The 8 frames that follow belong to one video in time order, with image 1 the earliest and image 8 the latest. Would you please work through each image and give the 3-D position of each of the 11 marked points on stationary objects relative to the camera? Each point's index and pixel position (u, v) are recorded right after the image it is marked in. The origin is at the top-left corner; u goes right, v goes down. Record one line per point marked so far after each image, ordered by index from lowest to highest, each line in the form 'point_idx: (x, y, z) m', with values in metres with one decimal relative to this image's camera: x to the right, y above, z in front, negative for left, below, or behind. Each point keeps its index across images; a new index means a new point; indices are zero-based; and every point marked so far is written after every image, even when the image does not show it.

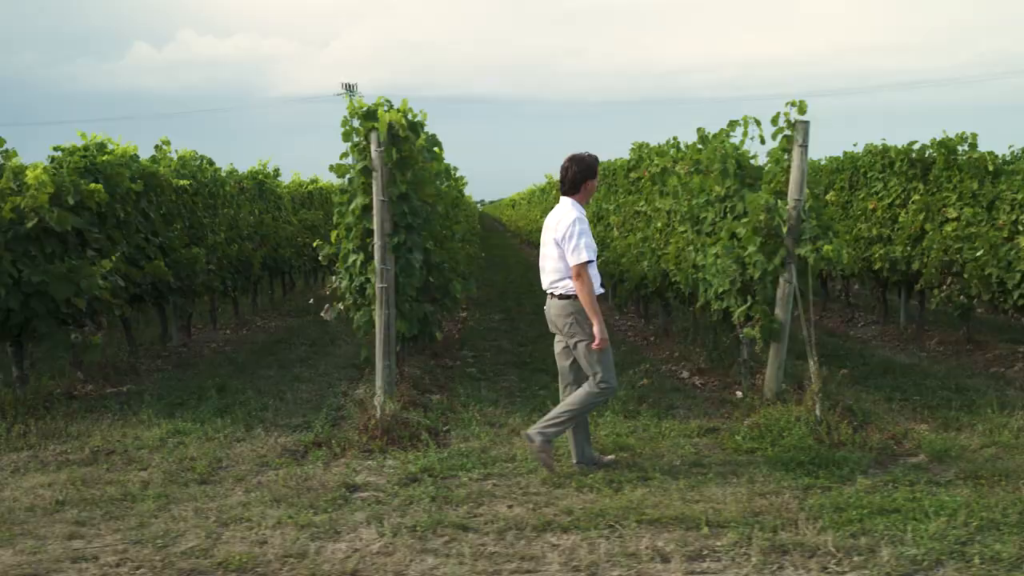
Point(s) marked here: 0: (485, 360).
0: (-0.3, -0.7, +10.6) m
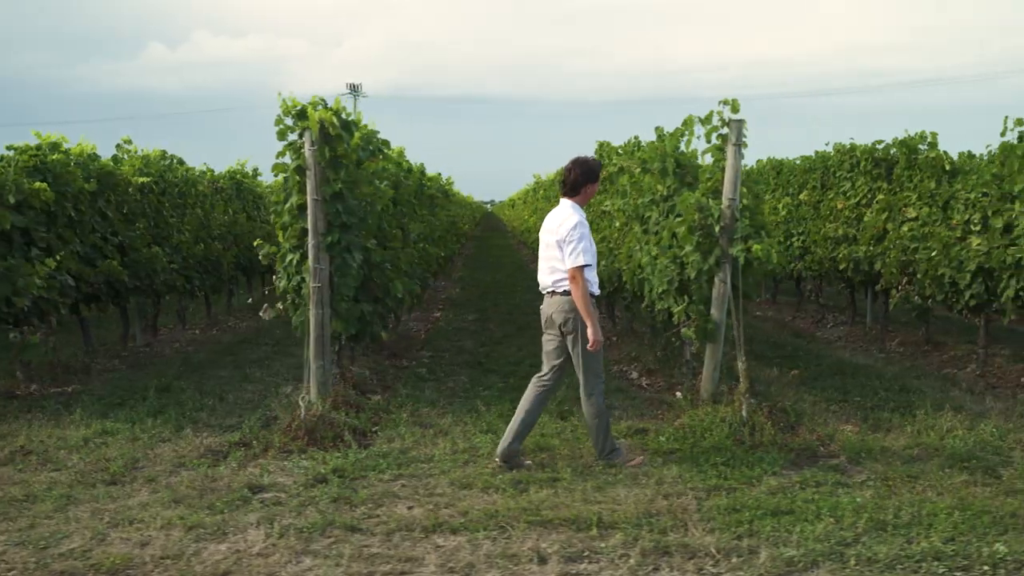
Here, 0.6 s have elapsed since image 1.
0: (-0.7, -0.7, +10.6) m
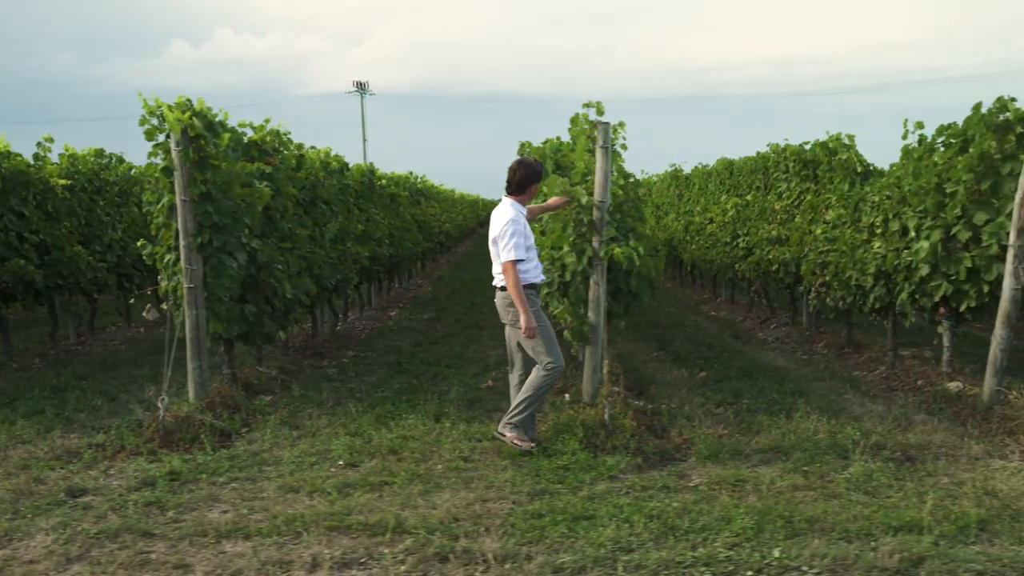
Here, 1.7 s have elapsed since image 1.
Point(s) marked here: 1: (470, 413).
0: (-1.4, -0.7, +10.5) m
1: (-0.2, -0.7, +6.2) m
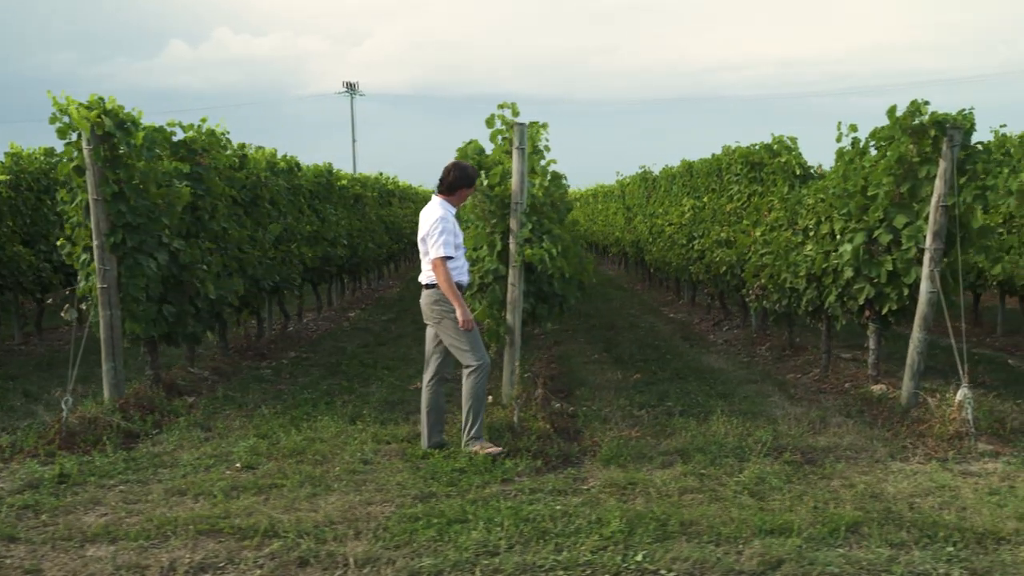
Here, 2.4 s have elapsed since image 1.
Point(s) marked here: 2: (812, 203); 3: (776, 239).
0: (-2.0, -0.7, +10.5) m
1: (-0.7, -0.7, +6.2) m
2: (+2.3, +0.6, +8.3) m
3: (+2.1, +0.4, +8.8) m
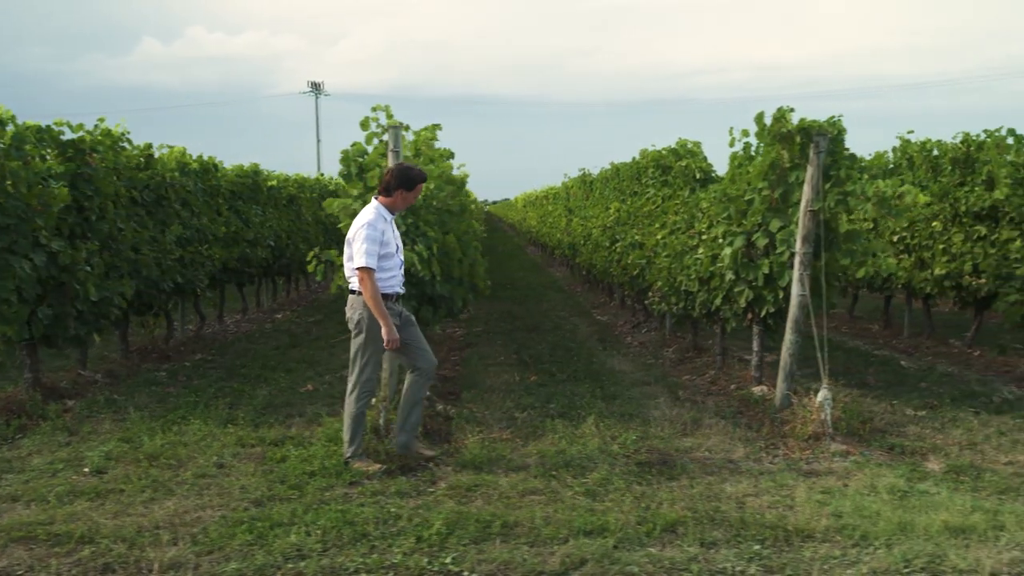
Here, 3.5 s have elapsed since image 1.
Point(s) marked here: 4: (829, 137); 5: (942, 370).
0: (-2.9, -0.7, +10.4) m
1: (-1.4, -0.7, +6.2) m
2: (+1.5, +0.6, +8.5) m
3: (+1.3, +0.4, +8.9) m
4: (+1.7, +0.8, +5.8) m
5: (+3.5, -0.7, +8.9) m
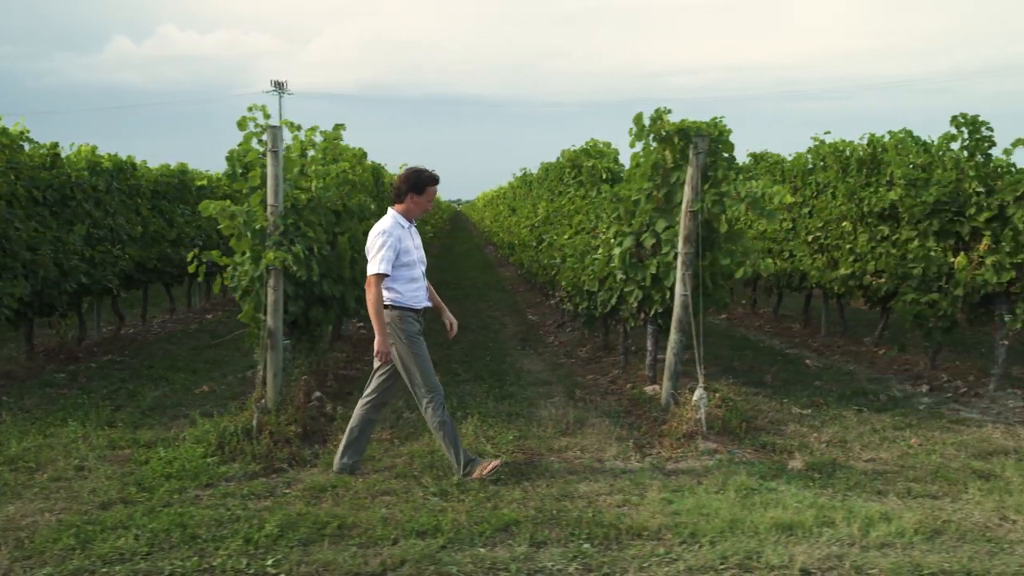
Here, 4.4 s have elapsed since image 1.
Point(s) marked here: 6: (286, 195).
0: (-3.7, -0.7, +10.2) m
1: (-2.0, -0.7, +6.1) m
2: (+0.8, +0.6, +8.5) m
3: (+0.6, +0.4, +9.0) m
4: (+1.0, +0.8, +5.9) m
5: (+2.7, -0.7, +9.1) m
6: (-1.2, +0.5, +5.8) m
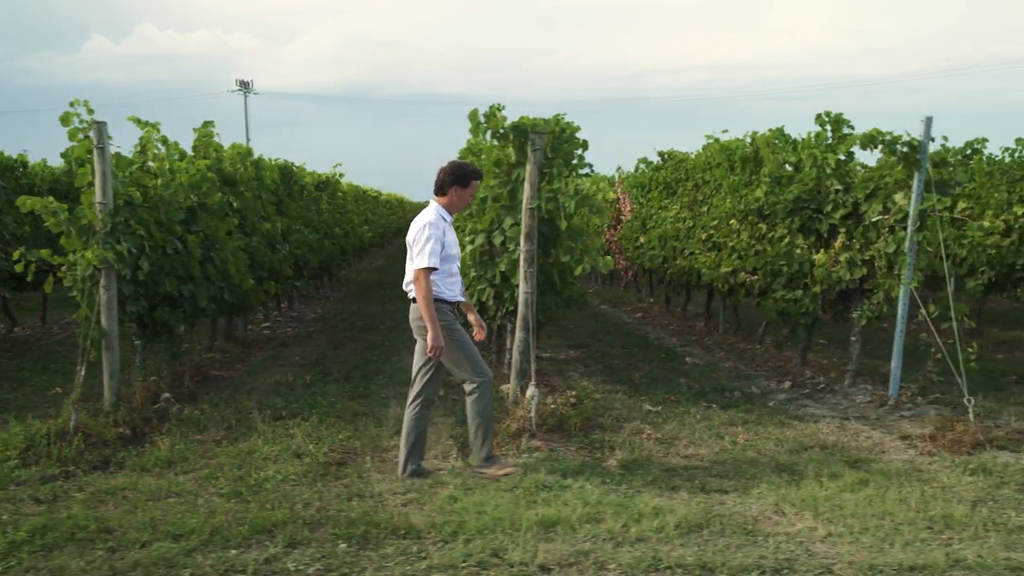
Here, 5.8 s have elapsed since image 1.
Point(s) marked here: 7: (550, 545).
0: (-4.8, -0.7, +10.0) m
1: (-2.9, -0.7, +5.9) m
2: (-0.2, +0.6, +8.5) m
3: (-0.5, +0.4, +8.9) m
4: (+0.2, +0.8, +5.9) m
5: (+1.7, -0.7, +9.2) m
6: (-2.1, +0.5, +5.7) m
7: (+0.1, -0.8, +3.2) m
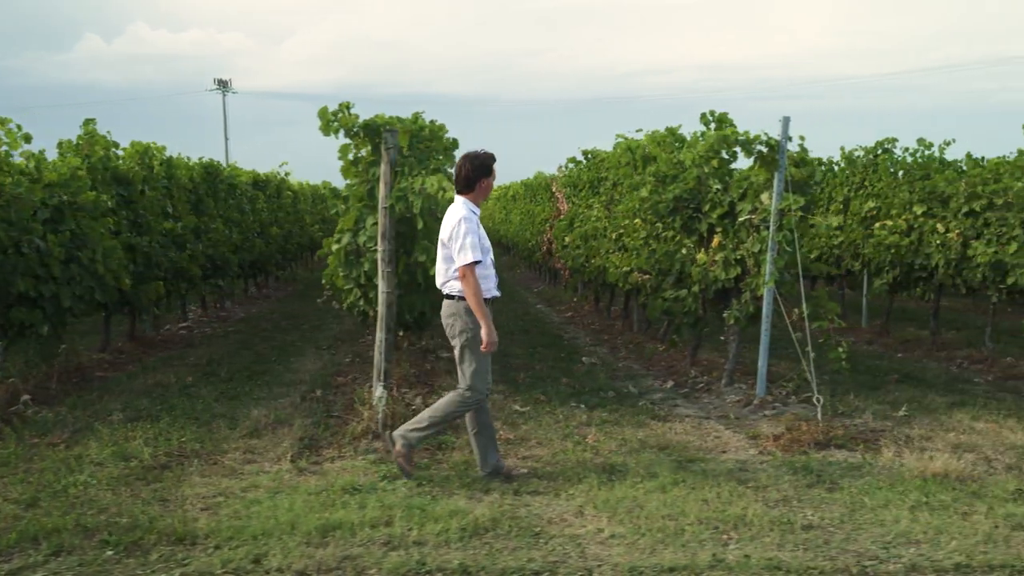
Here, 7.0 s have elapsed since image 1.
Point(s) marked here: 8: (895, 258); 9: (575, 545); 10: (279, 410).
0: (-5.7, -0.7, +9.7) m
1: (-3.7, -0.7, +5.7) m
2: (-1.1, +0.6, +8.4) m
3: (-1.4, +0.4, +8.9) m
4: (-0.6, +0.8, +5.8) m
5: (+0.8, -0.7, +9.1) m
6: (-2.8, +0.5, +5.5) m
7: (-0.6, -0.8, +3.1) m
8: (+3.9, +0.3, +11.0) m
9: (+0.2, -0.8, +3.2) m
10: (-1.4, -0.7, +6.4) m
